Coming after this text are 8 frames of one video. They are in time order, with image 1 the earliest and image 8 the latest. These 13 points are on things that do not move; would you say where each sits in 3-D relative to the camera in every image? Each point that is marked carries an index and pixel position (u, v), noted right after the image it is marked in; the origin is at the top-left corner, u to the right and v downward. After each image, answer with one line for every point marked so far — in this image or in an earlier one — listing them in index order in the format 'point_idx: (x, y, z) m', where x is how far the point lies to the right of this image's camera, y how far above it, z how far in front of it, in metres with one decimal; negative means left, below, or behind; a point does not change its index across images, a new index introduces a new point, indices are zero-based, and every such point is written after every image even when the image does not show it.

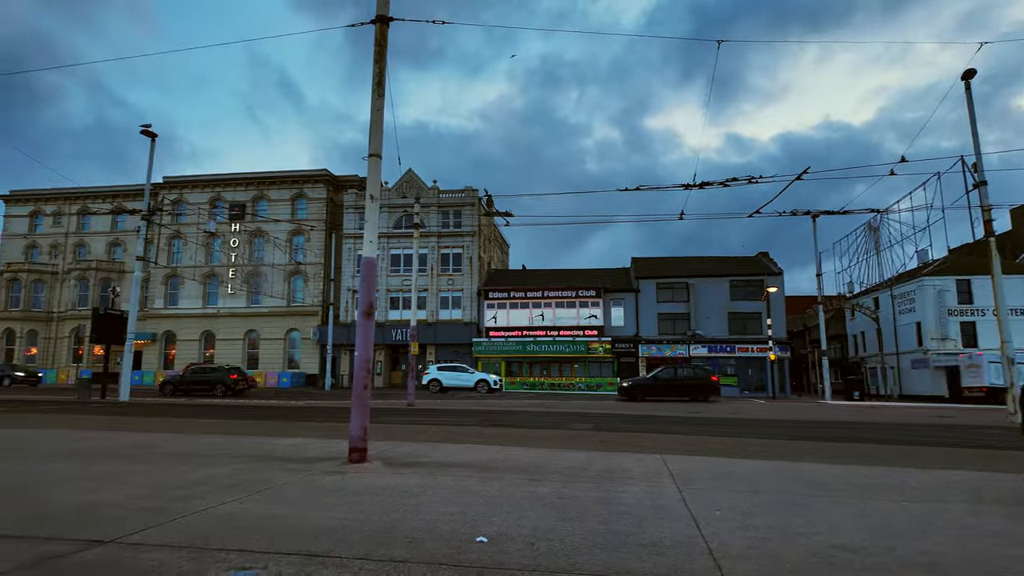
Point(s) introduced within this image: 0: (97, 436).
0: (-7.9, -2.8, +11.3) m
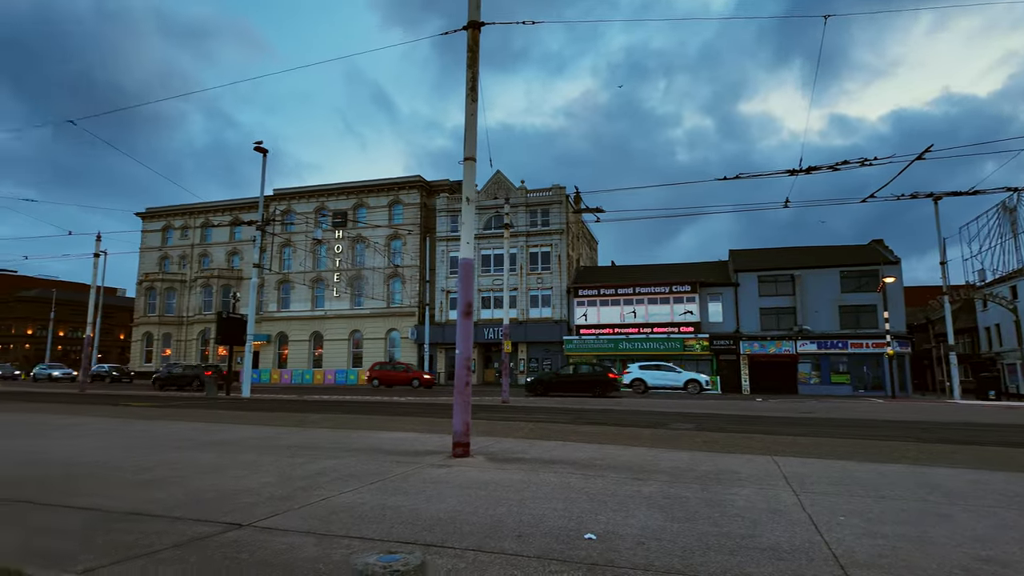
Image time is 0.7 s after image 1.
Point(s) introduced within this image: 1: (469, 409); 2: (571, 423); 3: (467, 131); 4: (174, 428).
0: (-5.9, -2.9, +12.4) m
1: (-0.7, -1.8, +8.8) m
2: (+1.4, -3.1, +13.8) m
3: (-0.7, +2.5, +9.4) m
4: (-7.1, -2.9, +12.4) m
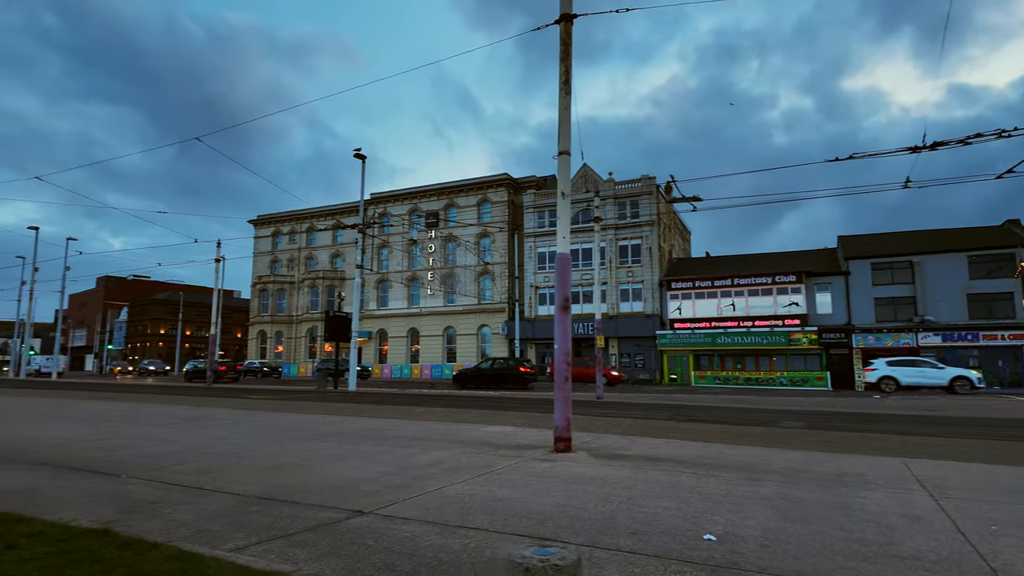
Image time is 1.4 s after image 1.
0: (-3.8, -2.9, +13.1) m
1: (+0.8, -1.7, +8.7) m
2: (+3.6, -3.0, +13.5) m
3: (+0.8, +2.6, +9.4) m
4: (-4.9, -2.9, +13.3) m
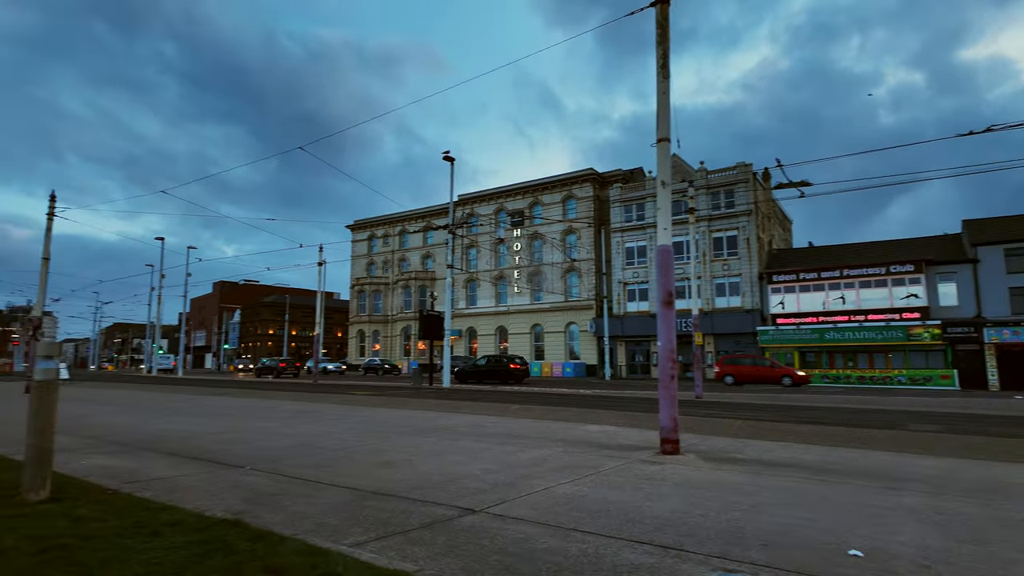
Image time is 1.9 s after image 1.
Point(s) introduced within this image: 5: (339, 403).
0: (-1.7, -2.9, +13.3) m
1: (+2.3, -1.6, +8.3) m
2: (+5.7, -2.8, +12.6) m
3: (+2.3, +2.7, +9.0) m
4: (-2.7, -2.9, +13.7) m
5: (-5.0, -3.3, +17.0) m
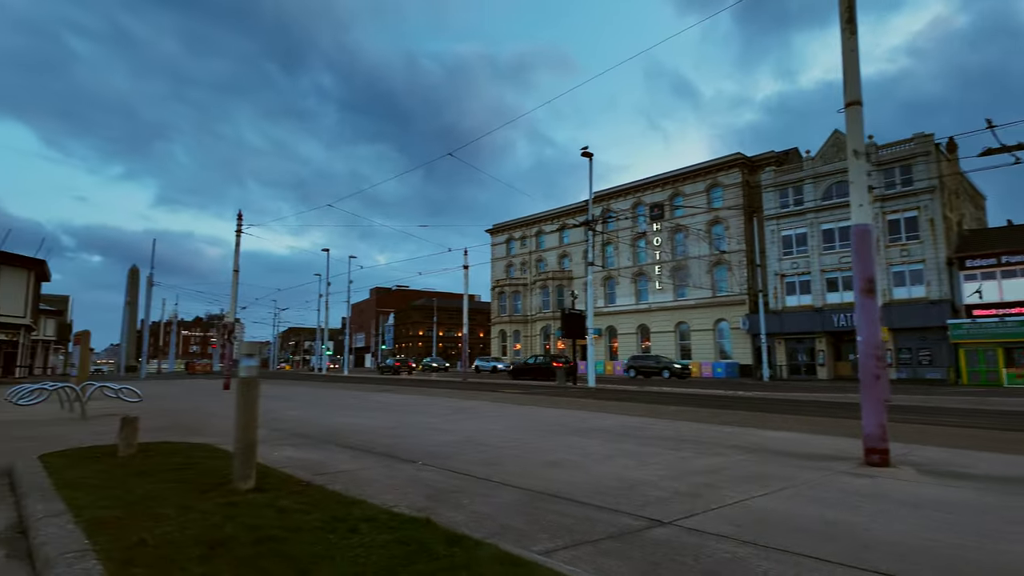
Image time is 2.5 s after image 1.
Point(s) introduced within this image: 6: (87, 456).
0: (+1.8, -2.8, +13.0) m
1: (+4.5, -1.4, +7.2) m
2: (+8.8, -2.5, +10.6) m
3: (+4.4, +2.9, +7.8) m
4: (+0.8, -2.9, +13.6) m
5: (-0.6, -3.3, +17.3) m
6: (-5.1, -2.0, +7.1) m
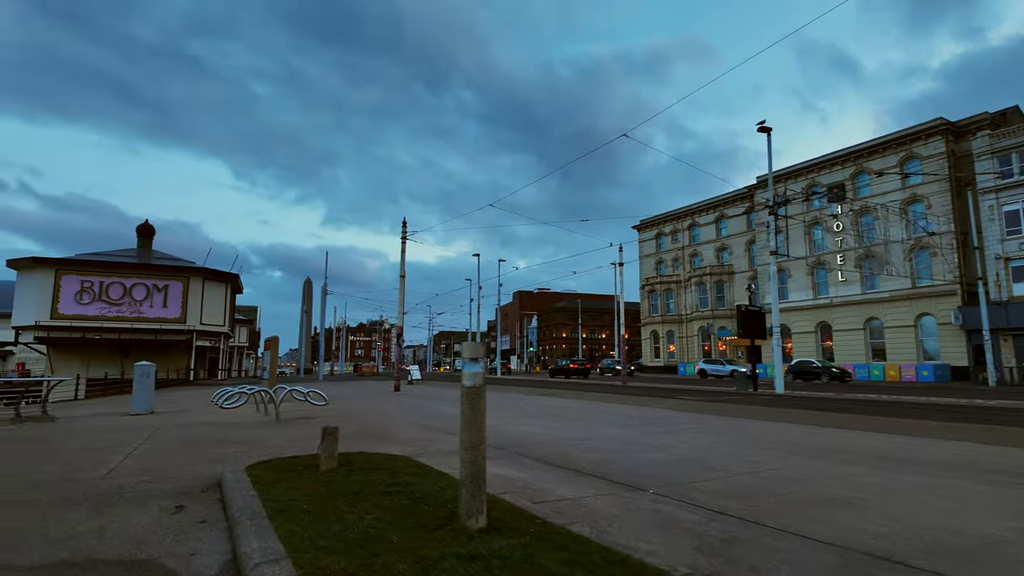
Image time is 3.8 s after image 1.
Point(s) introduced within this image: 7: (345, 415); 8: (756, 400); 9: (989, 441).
0: (+5.6, -2.6, +10.7) m
1: (+6.8, -1.1, +4.5) m
2: (+11.9, -2.1, +6.8) m
3: (+6.8, +3.2, +5.2) m
4: (+4.8, -2.7, +11.5) m
5: (+4.3, -3.1, +15.5) m
6: (-2.4, -2.0, +6.6) m
7: (-4.1, -3.1, +14.6) m
8: (+8.1, -3.7, +19.6) m
9: (+7.8, -2.5, +9.7) m
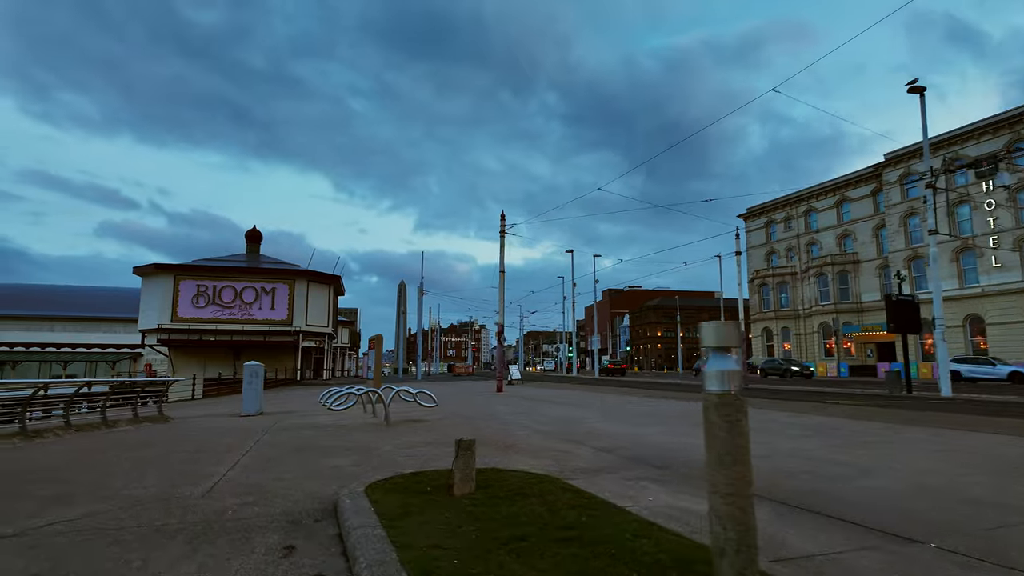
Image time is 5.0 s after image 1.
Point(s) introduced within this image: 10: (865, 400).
0: (+7.7, -2.2, +8.1) m
1: (+8.0, -0.7, +1.8) m
2: (+13.4, -1.5, +3.3) m
3: (+8.0, +3.6, +2.5) m
4: (+7.1, -2.3, +9.0) m
5: (+7.2, -2.8, +13.0) m
6: (-0.8, -1.8, +5.2) m
7: (-1.3, -2.9, +13.4) m
8: (+11.6, -3.2, +16.5) m
9: (+9.8, -2.0, +6.8) m
10: (+10.5, -3.3, +17.6) m
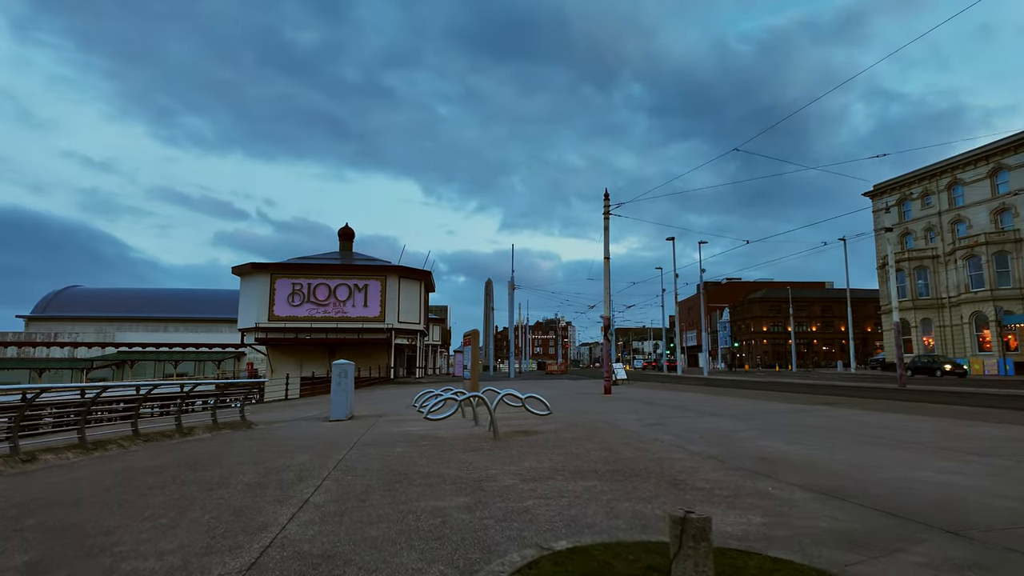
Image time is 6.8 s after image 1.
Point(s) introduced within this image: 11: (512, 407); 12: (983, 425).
0: (+9.3, -1.7, +4.3) m
1: (+8.7, -0.3, -2.0) m
2: (+14.2, -1.0, -1.2) m
3: (+8.7, +4.0, -1.3) m
4: (+8.8, -1.8, +5.3) m
5: (+9.5, -2.3, +9.3) m
6: (+0.4, -1.5, +2.7) m
7: (+1.2, -2.6, +10.9) m
8: (+14.3, -2.6, +12.1) m
9: (+11.1, -1.5, +2.7) m
10: (+13.5, -2.7, +13.4) m
11: (0.0, -2.8, +13.9) m
12: (+8.8, -2.4, +11.1) m
